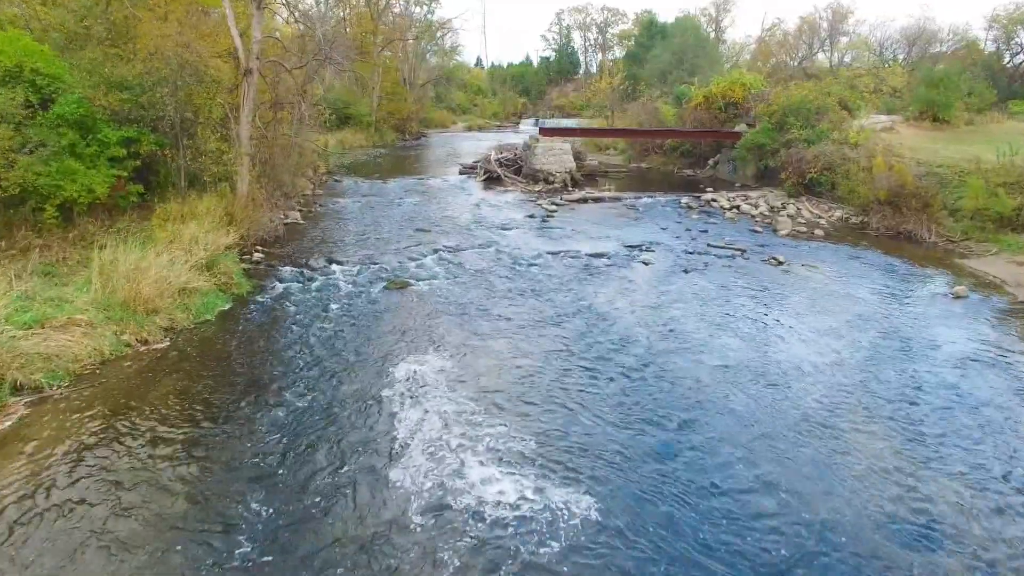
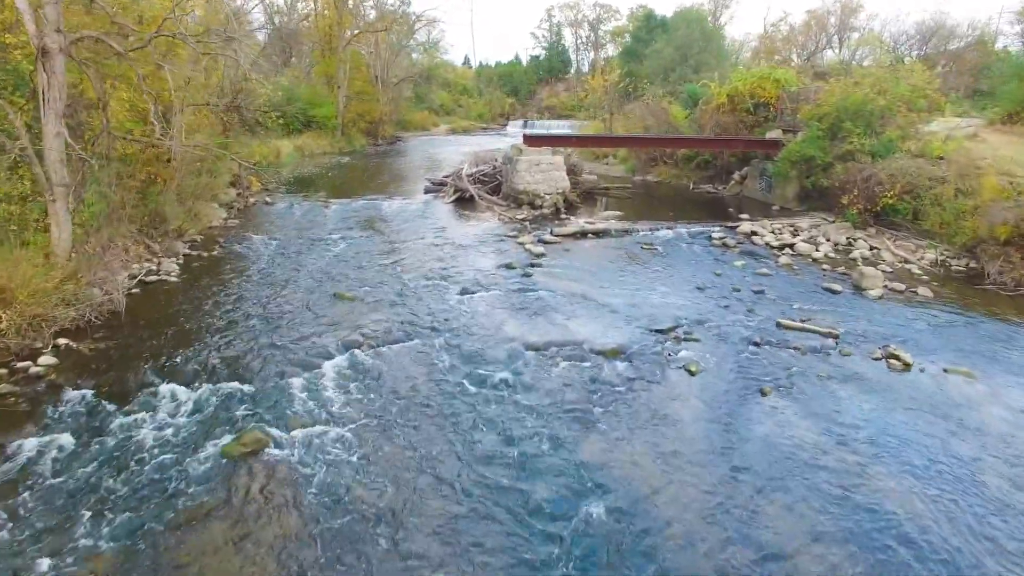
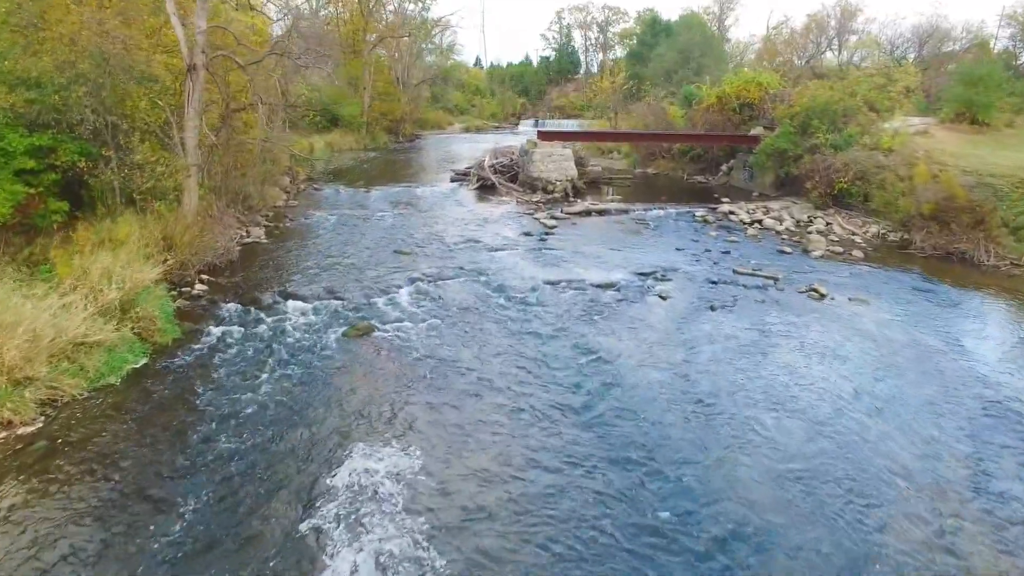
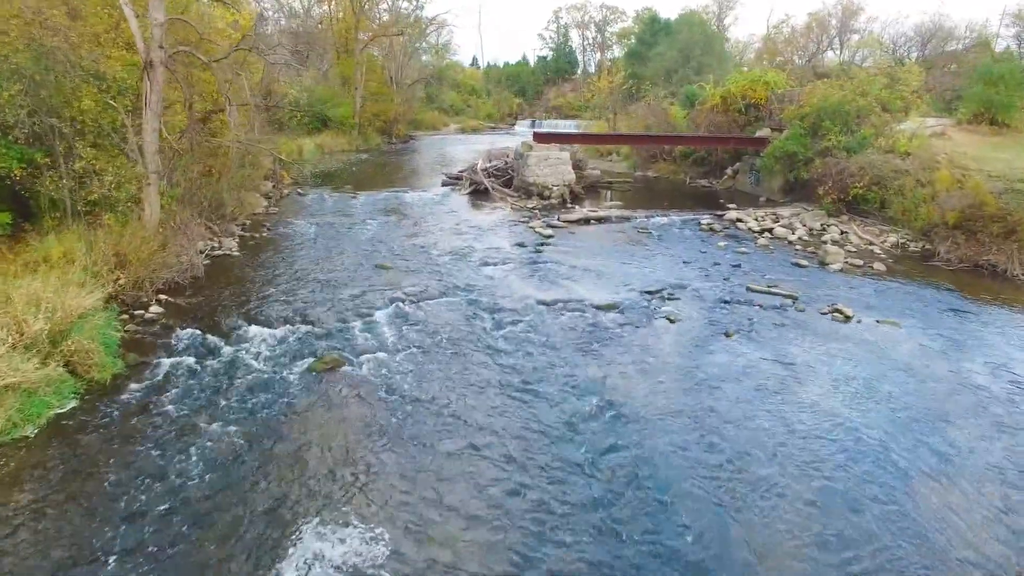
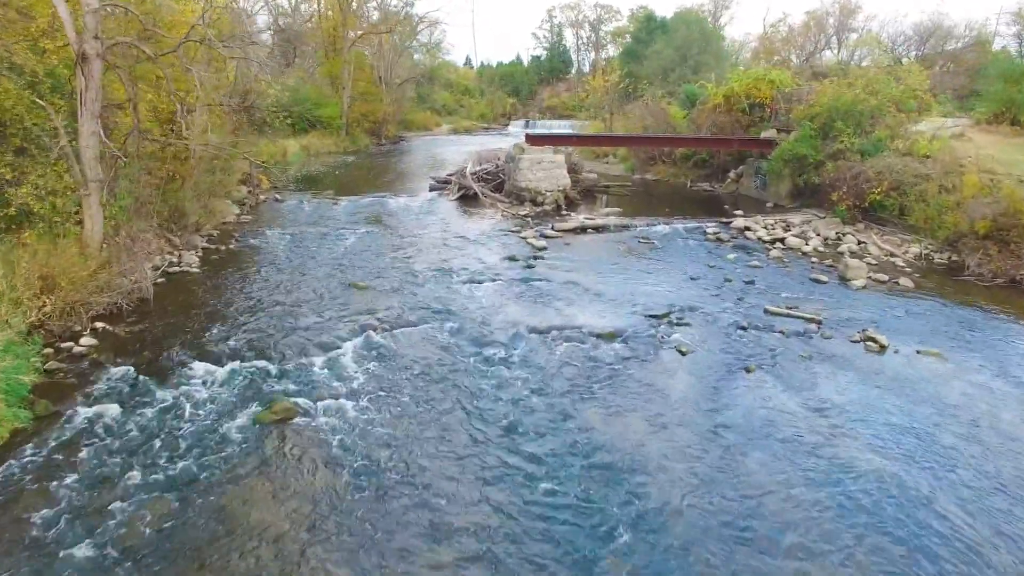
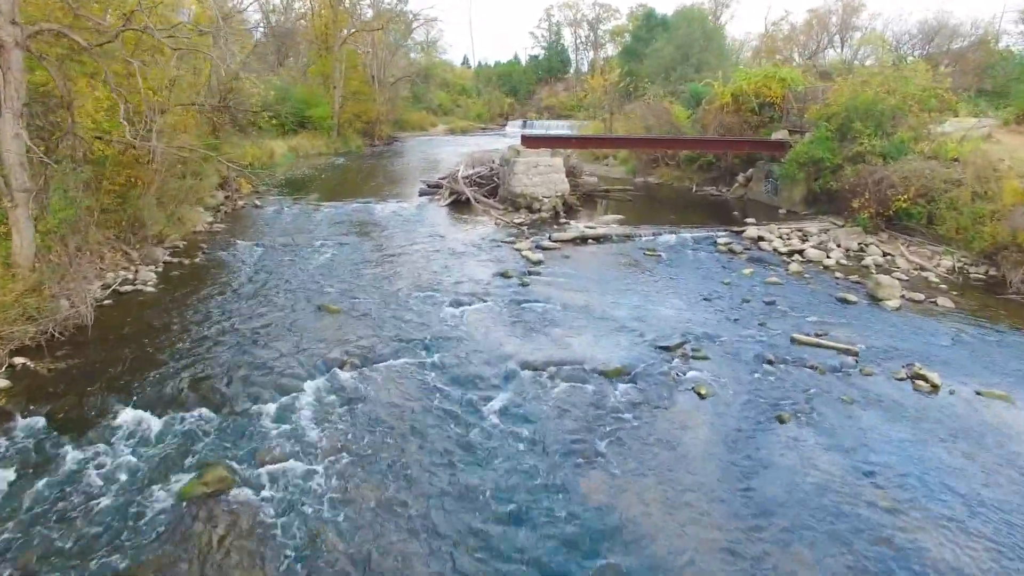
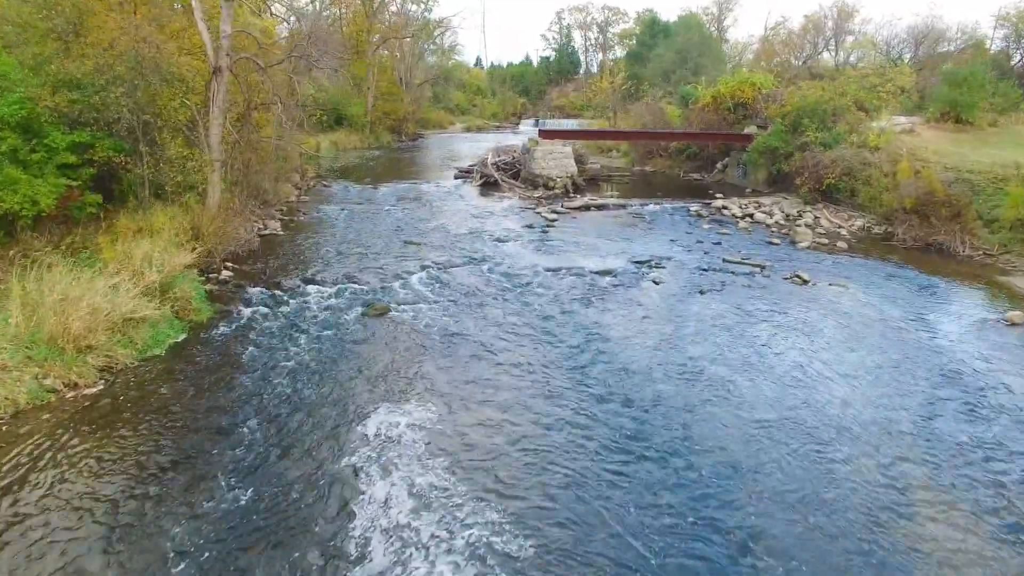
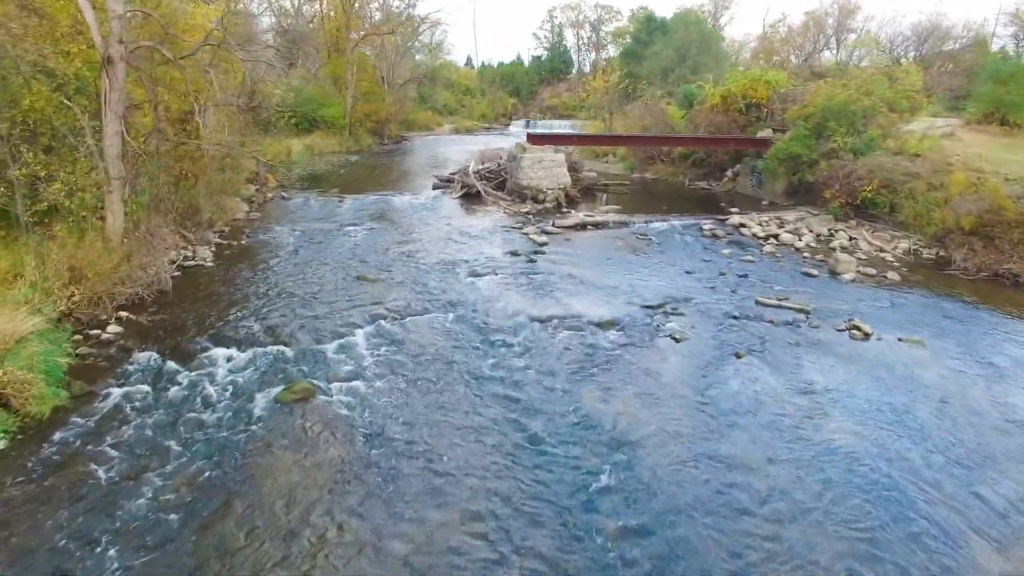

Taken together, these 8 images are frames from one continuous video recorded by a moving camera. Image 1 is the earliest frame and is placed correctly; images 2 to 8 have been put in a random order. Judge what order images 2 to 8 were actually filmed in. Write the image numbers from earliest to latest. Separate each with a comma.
7, 3, 4, 8, 5, 2, 6
